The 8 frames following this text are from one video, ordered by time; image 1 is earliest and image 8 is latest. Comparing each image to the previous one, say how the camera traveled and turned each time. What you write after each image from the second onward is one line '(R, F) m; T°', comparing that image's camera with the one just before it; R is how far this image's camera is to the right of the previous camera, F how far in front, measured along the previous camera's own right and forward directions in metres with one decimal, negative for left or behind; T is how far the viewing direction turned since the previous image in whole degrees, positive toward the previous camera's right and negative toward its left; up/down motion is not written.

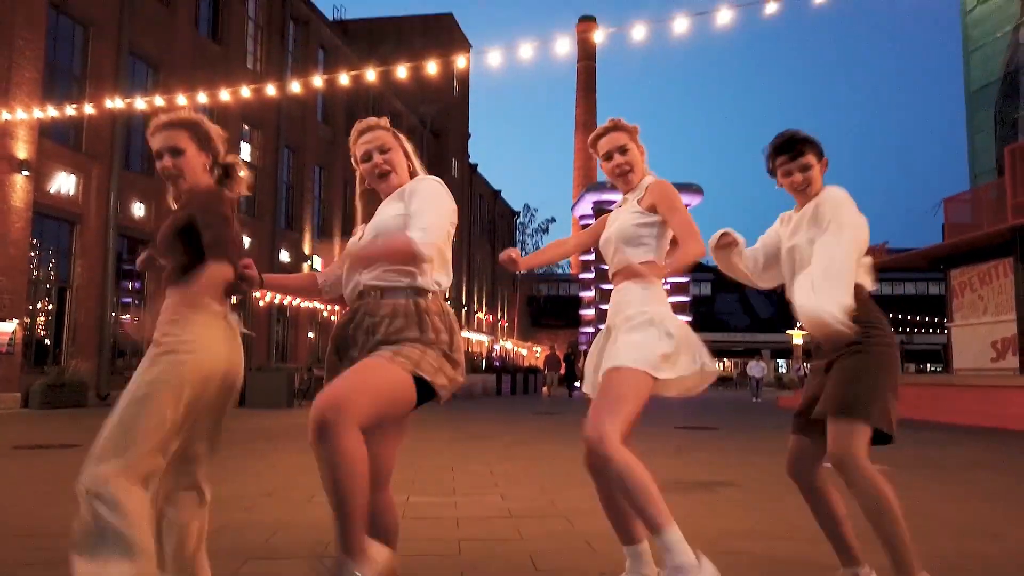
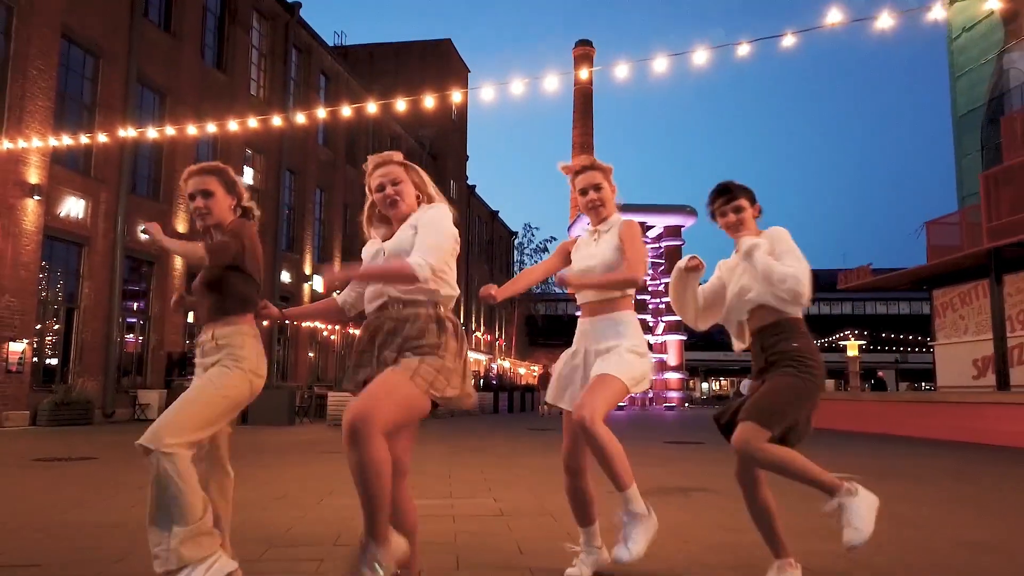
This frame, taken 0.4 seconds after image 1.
(+0.1, -0.5) m; 0°
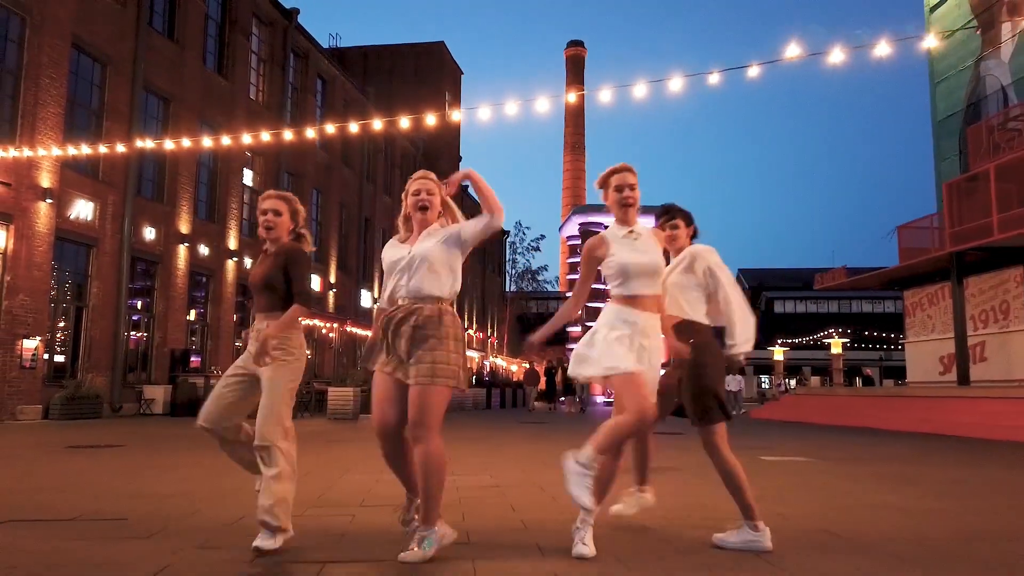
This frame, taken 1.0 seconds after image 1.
(0.0, -0.9) m; +1°
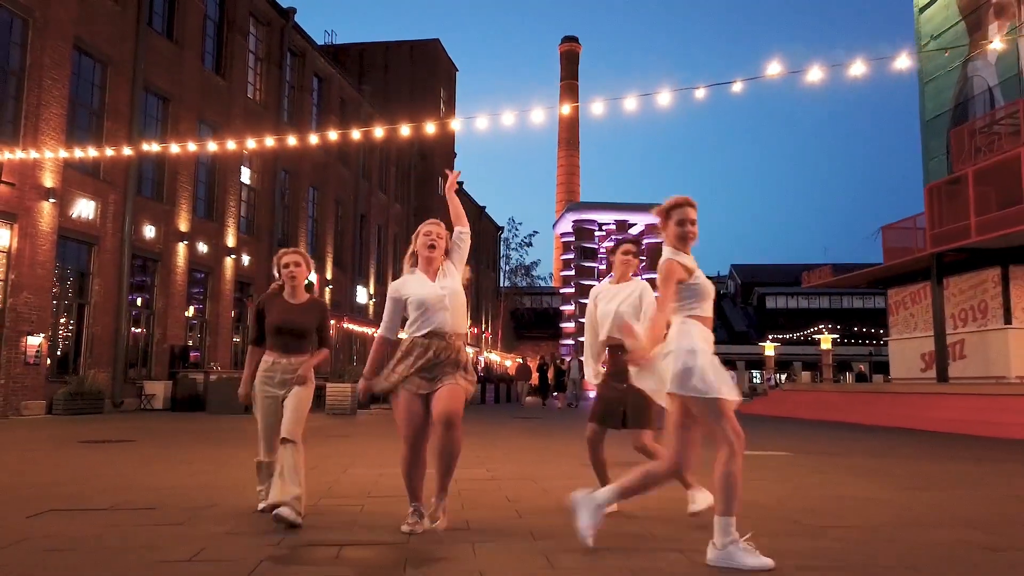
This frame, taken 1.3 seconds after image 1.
(0.0, -0.4) m; 0°
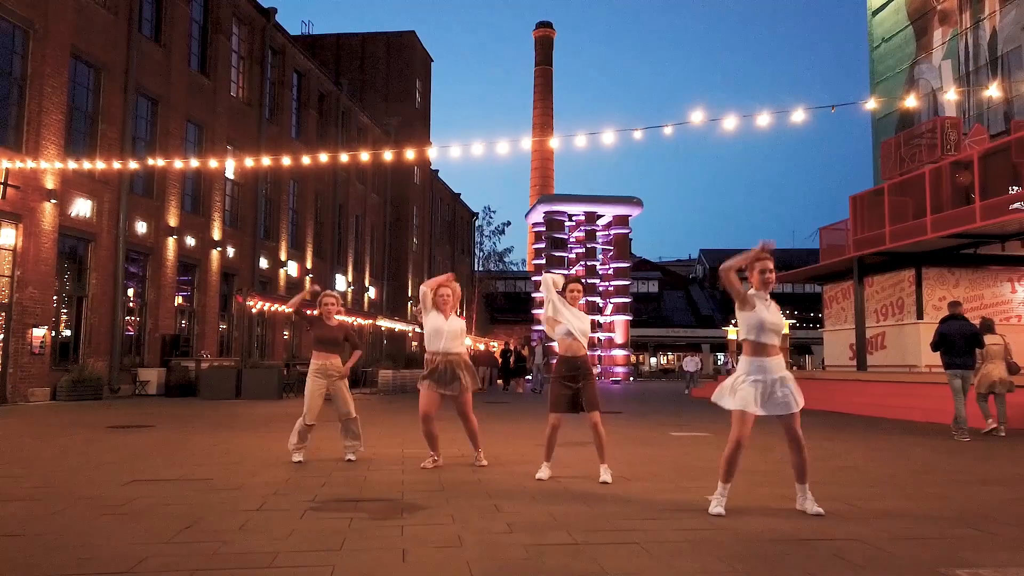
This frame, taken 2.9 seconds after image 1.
(+0.1, -1.7) m; +2°
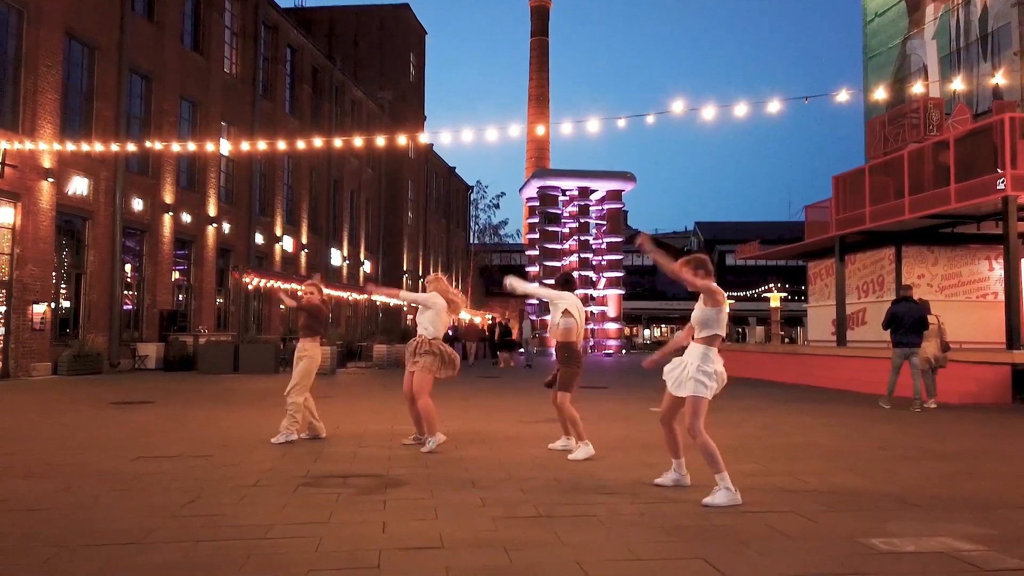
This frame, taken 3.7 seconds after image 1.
(+0.2, -0.4) m; 0°
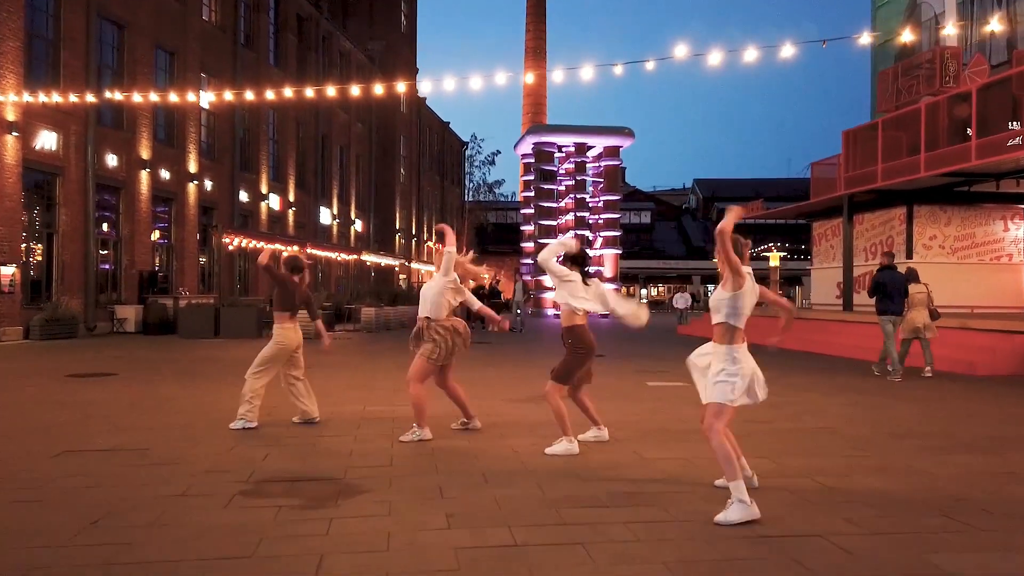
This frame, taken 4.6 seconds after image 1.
(+0.1, +0.9) m; 0°
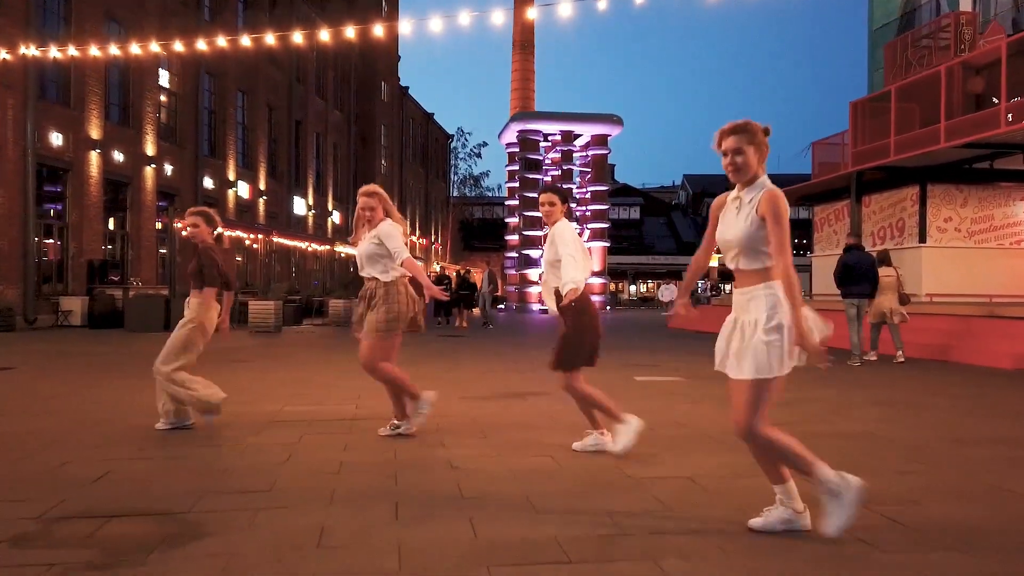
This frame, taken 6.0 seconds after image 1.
(+0.3, +1.6) m; +1°
